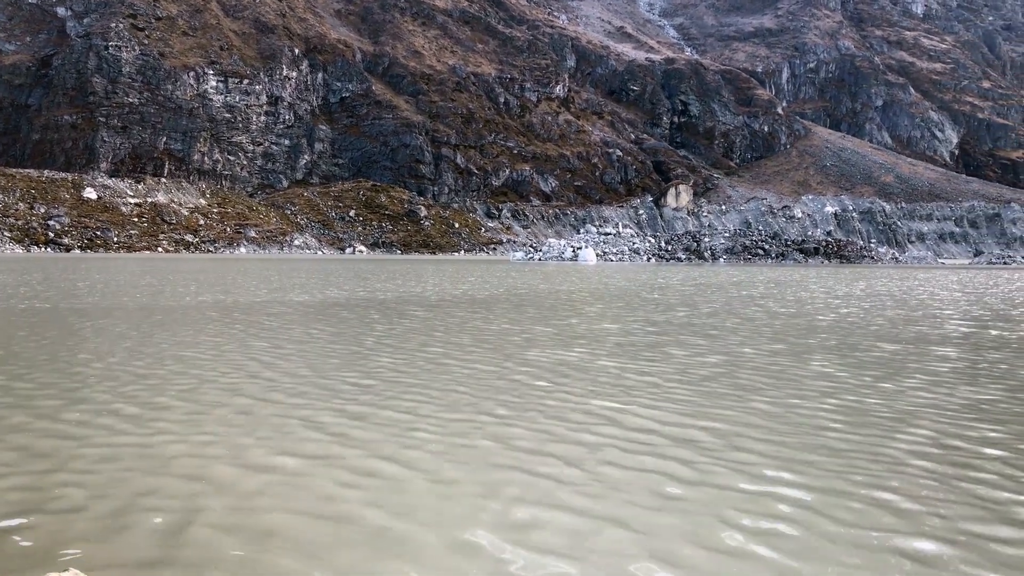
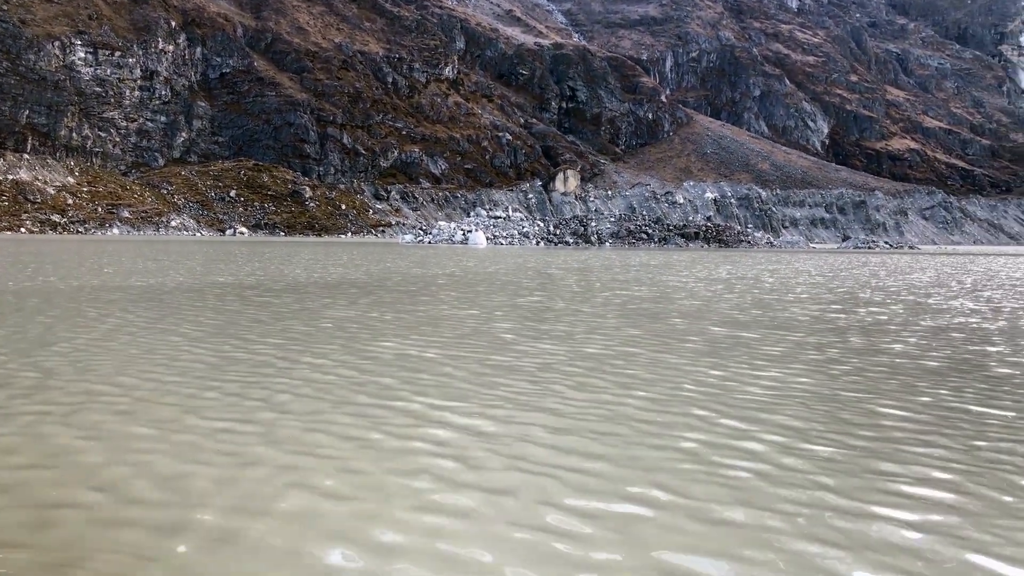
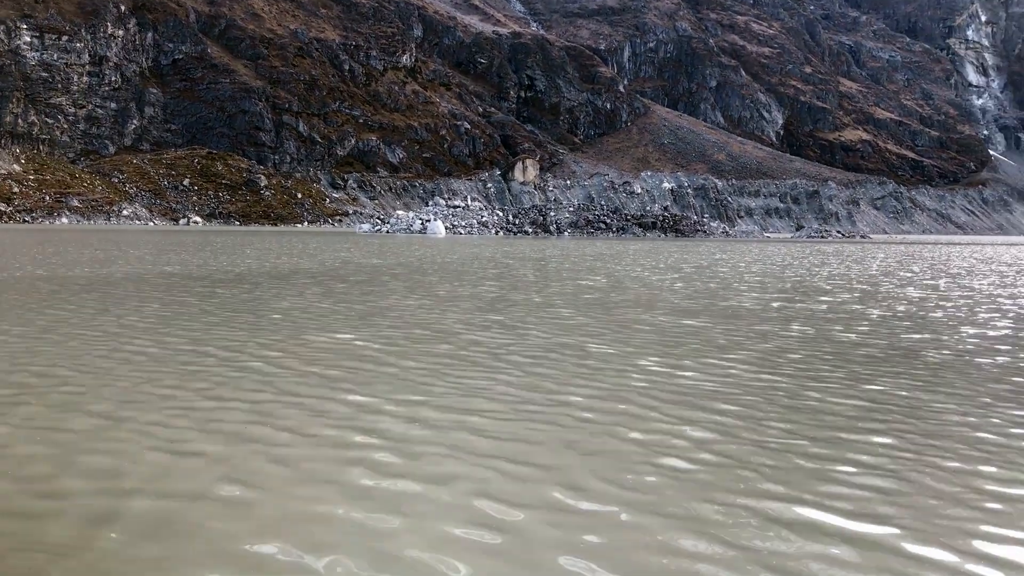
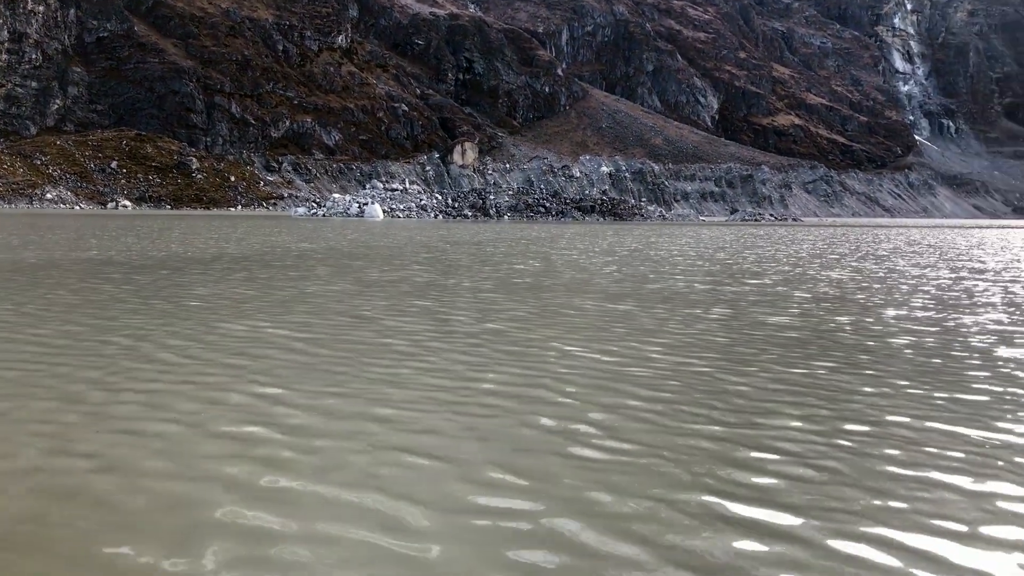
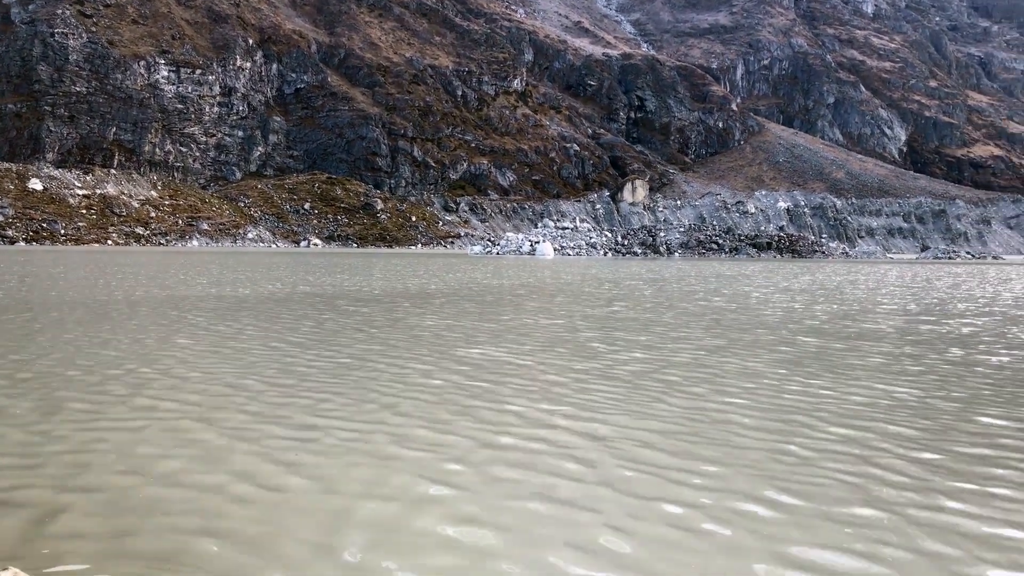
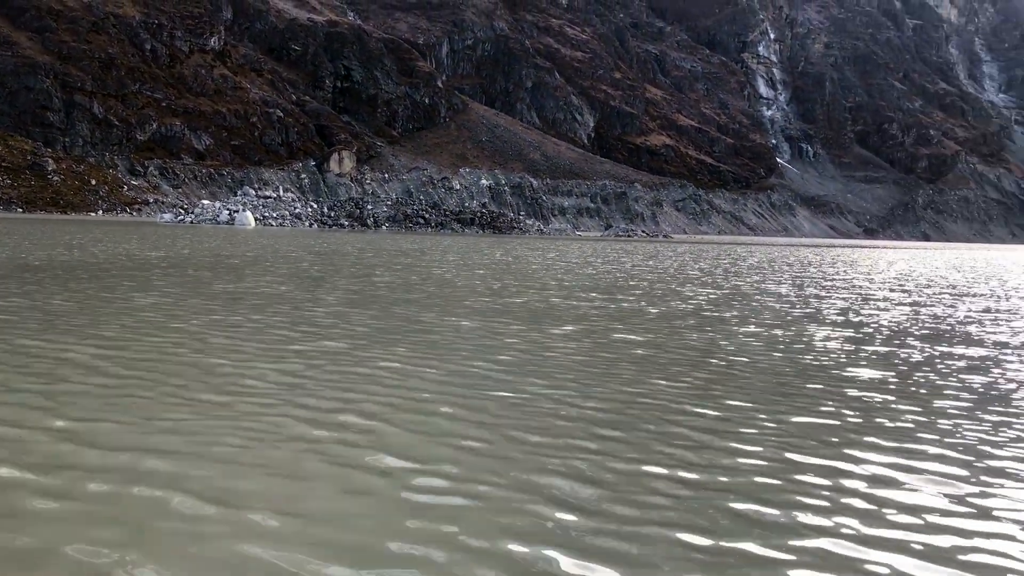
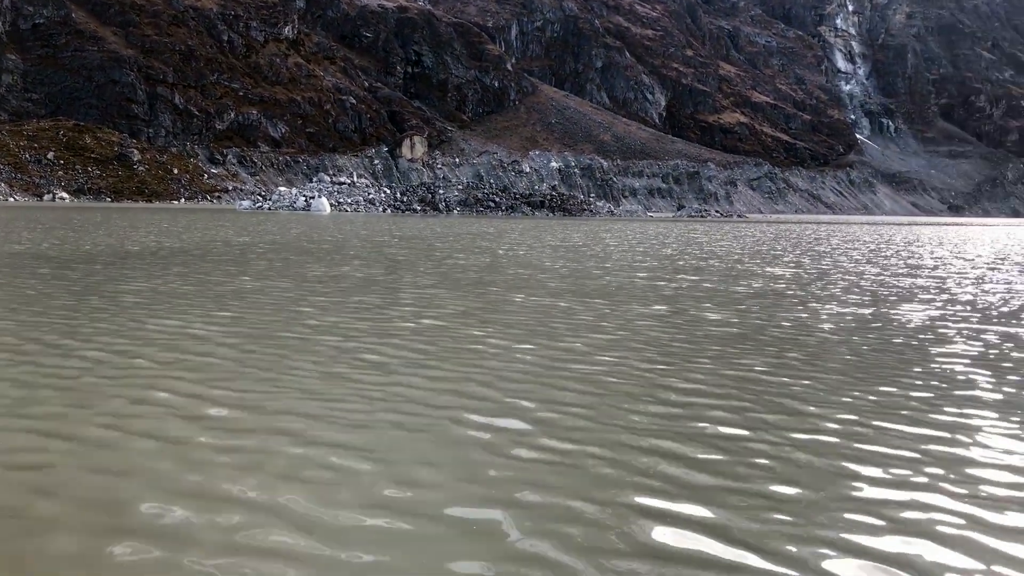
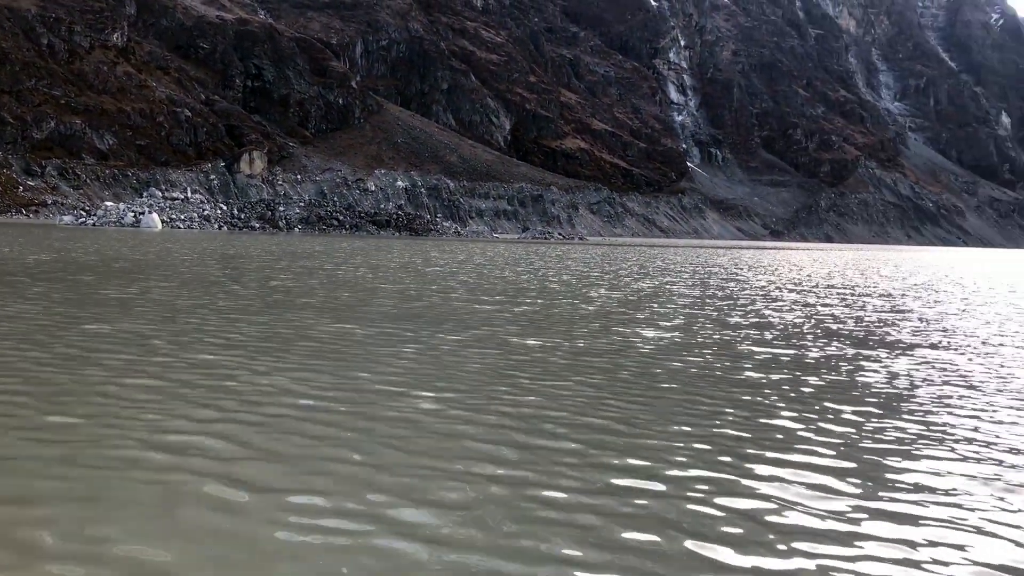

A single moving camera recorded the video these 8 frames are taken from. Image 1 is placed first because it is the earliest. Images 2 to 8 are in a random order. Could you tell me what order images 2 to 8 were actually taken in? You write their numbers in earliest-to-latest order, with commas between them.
5, 2, 3, 4, 7, 6, 8
